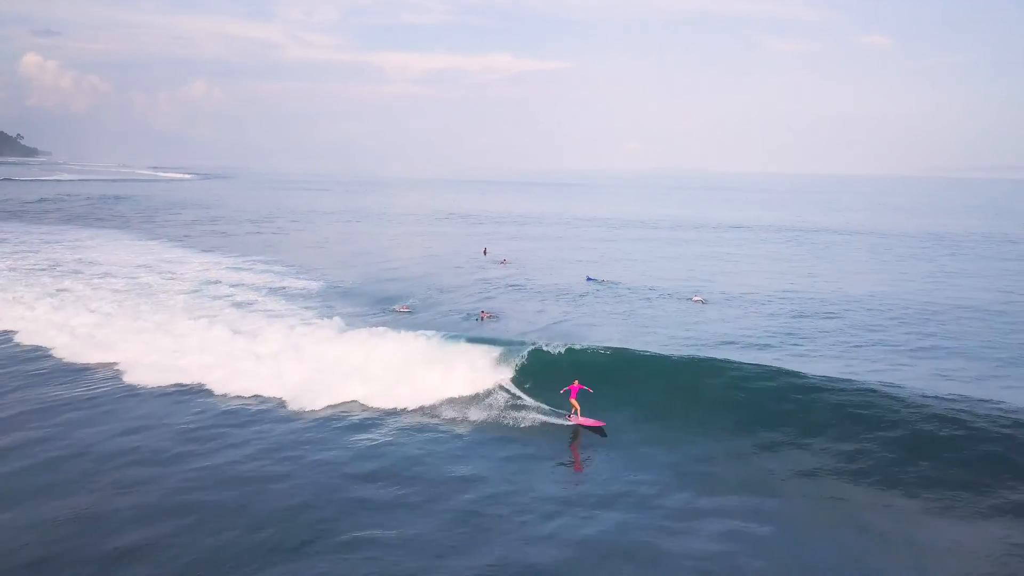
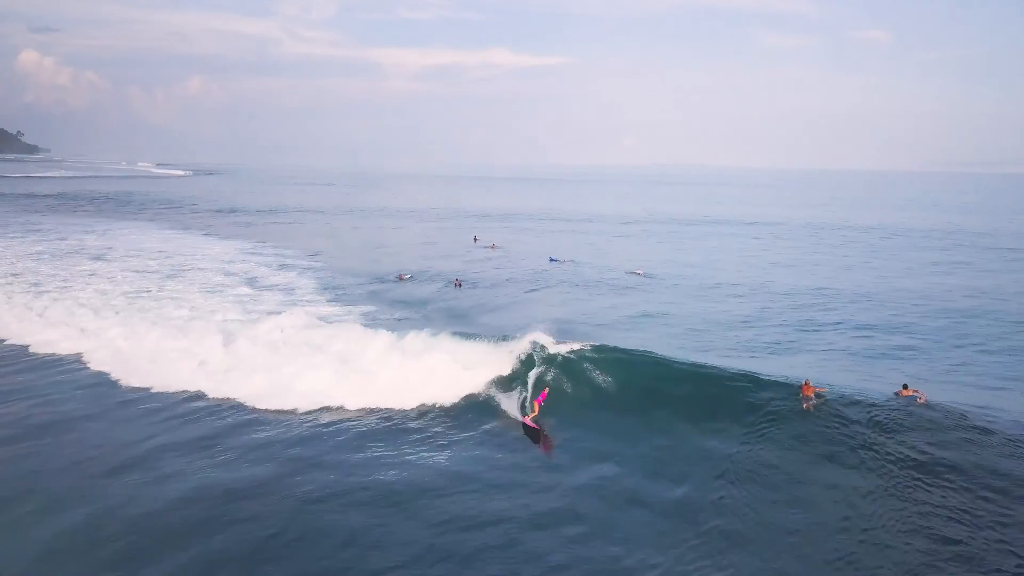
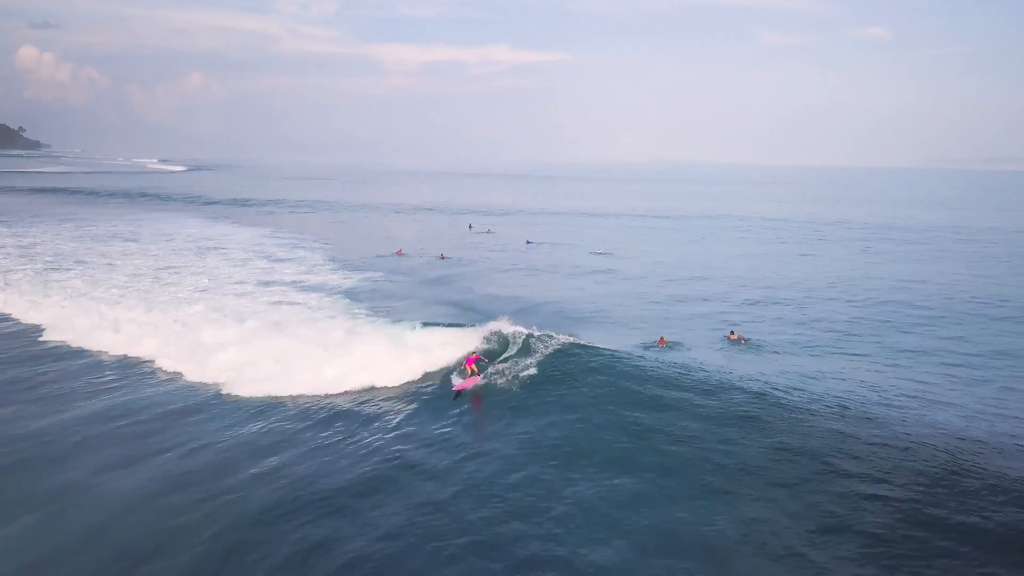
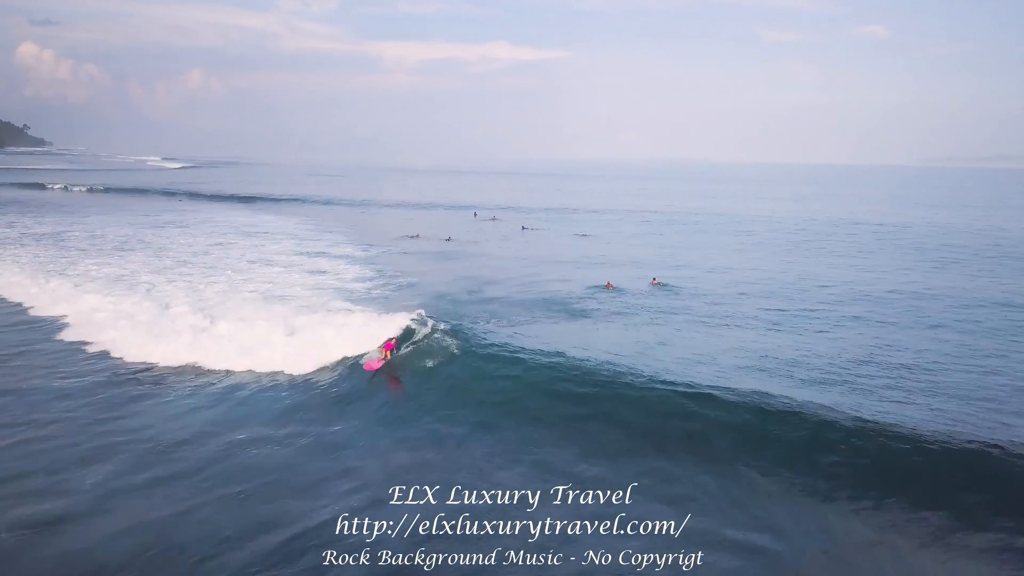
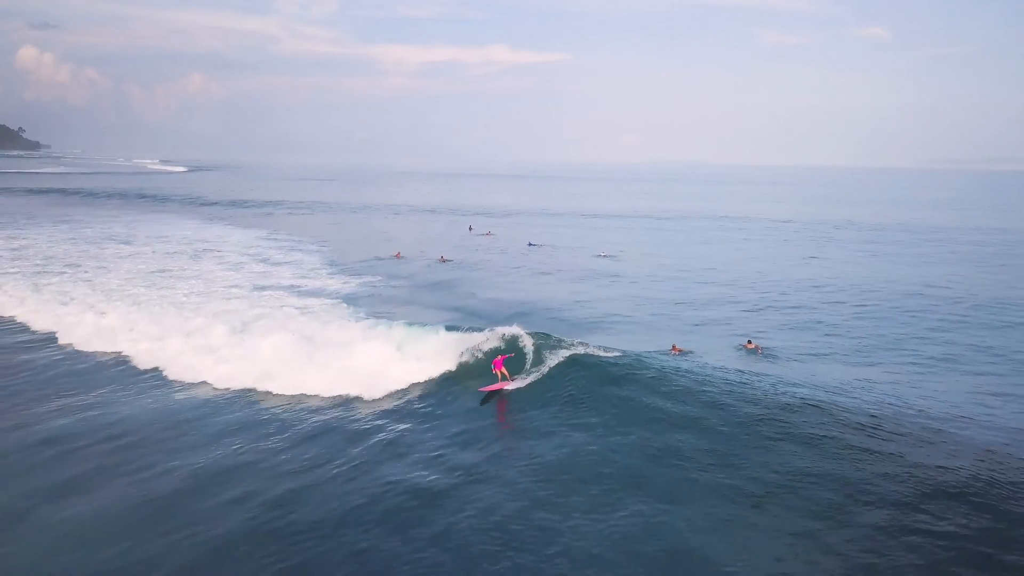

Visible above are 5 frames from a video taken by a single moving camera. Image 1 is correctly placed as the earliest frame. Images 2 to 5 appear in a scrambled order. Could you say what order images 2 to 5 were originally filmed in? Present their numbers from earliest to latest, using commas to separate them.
2, 5, 3, 4
